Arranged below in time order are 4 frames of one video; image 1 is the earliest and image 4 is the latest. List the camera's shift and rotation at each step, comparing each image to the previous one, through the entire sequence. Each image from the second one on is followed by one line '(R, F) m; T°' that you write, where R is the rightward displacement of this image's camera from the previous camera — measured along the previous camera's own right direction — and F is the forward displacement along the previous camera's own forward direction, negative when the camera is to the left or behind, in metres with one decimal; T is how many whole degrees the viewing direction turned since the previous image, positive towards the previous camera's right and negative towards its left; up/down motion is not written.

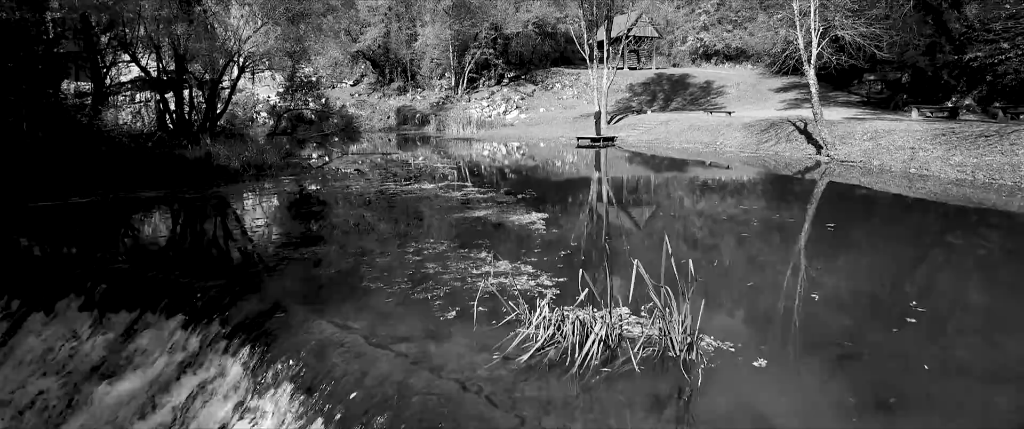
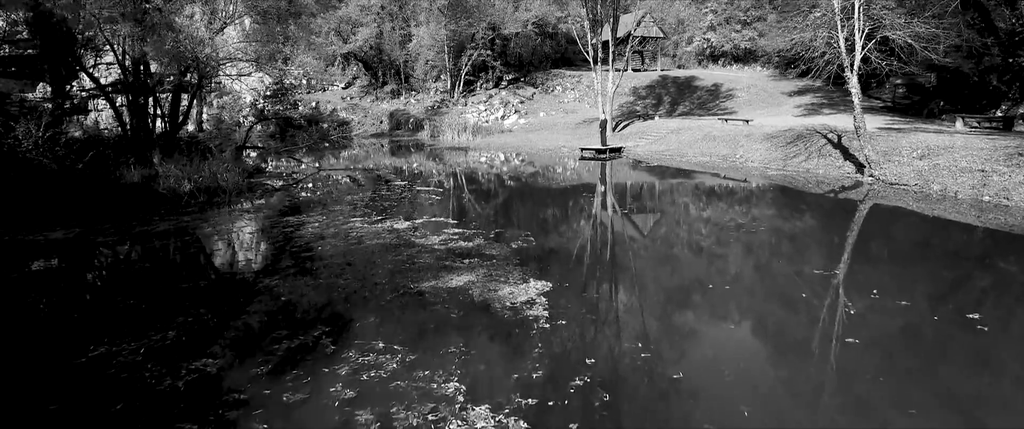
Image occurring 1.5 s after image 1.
(+0.1, +1.7) m; 0°
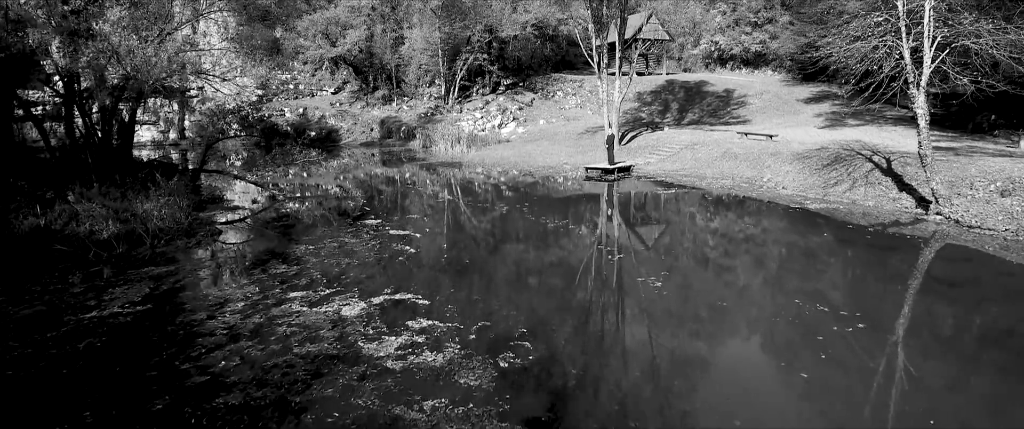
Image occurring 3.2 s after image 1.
(+0.1, +1.9) m; 0°
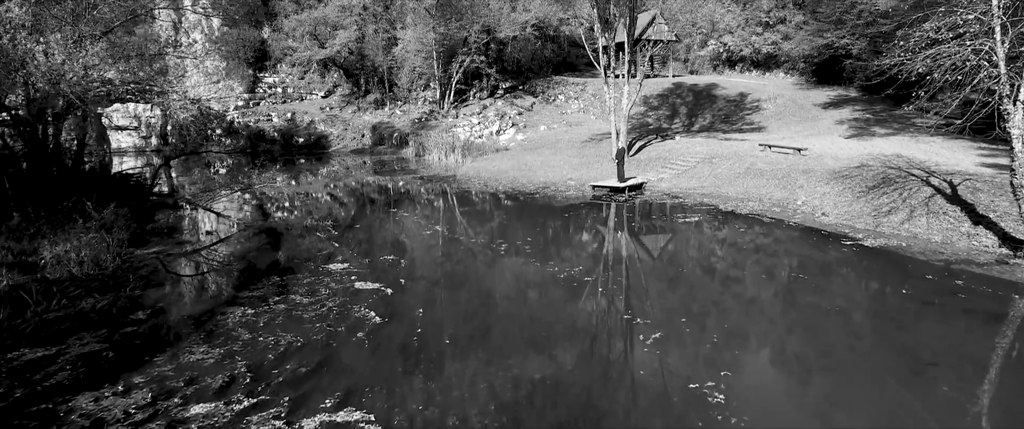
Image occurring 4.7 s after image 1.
(0.0, +1.8) m; 0°
